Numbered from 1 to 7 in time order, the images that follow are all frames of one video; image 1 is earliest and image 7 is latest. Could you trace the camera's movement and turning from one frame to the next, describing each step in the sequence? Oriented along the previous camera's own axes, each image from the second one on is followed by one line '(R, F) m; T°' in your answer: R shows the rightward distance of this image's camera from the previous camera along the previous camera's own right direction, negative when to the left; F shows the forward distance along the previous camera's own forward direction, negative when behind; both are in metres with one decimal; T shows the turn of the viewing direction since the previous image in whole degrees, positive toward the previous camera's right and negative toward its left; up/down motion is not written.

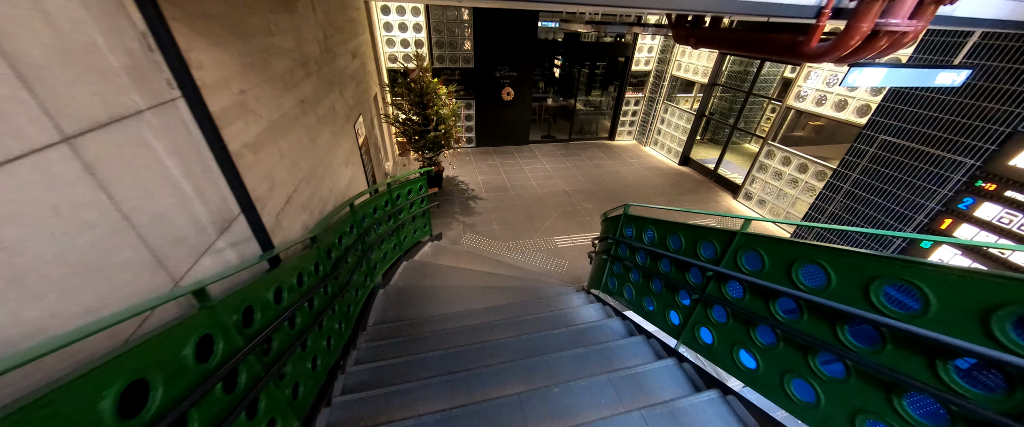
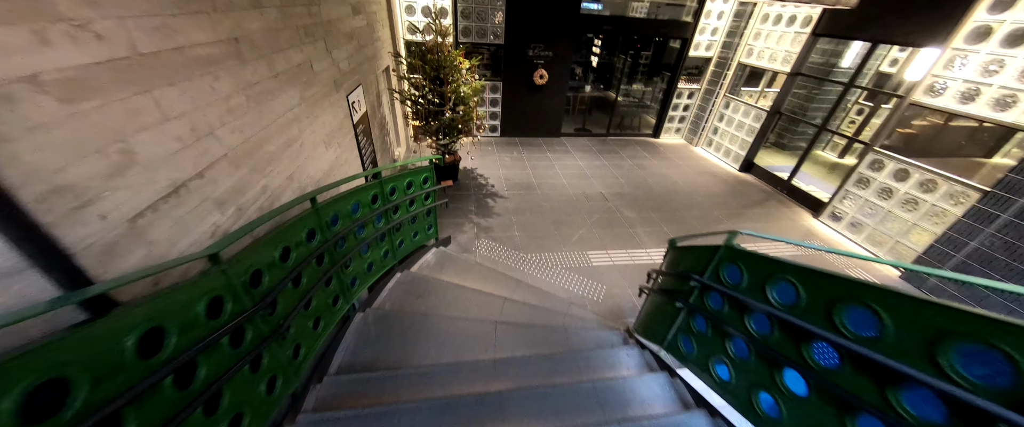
(-0.1, +0.8) m; -4°
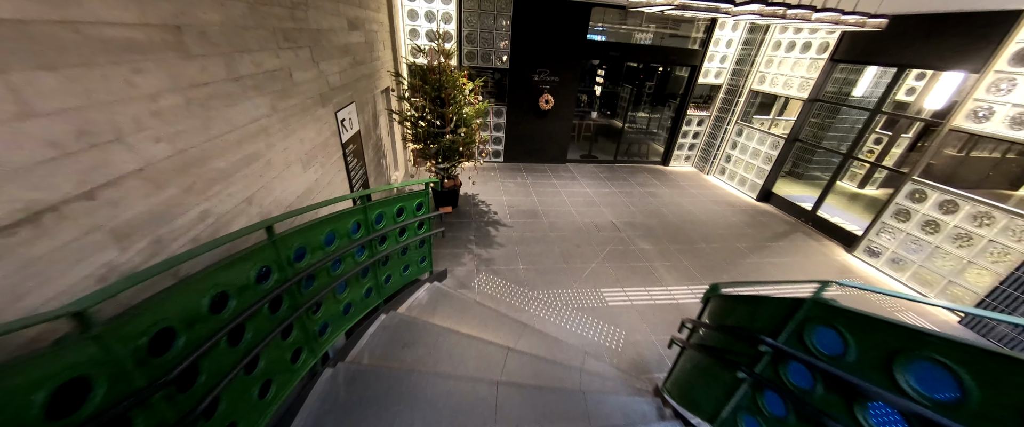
(0.0, +0.4) m; 0°
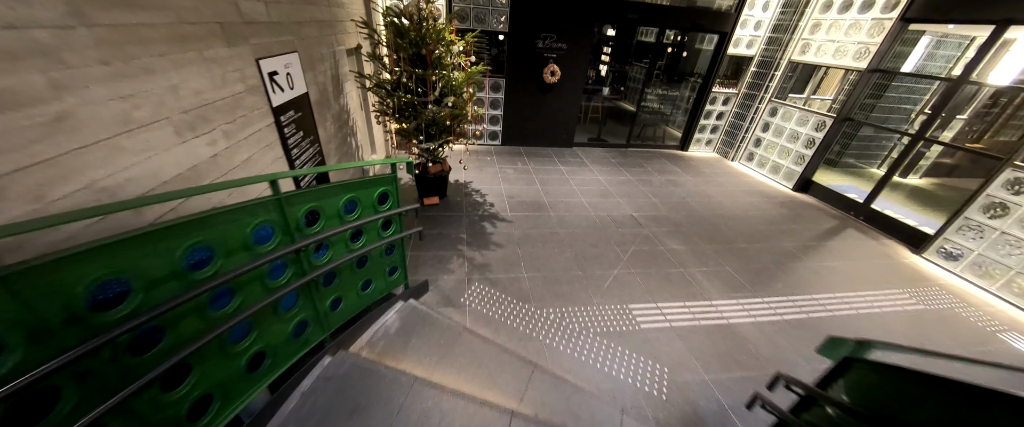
(0.0, +0.7) m; +1°
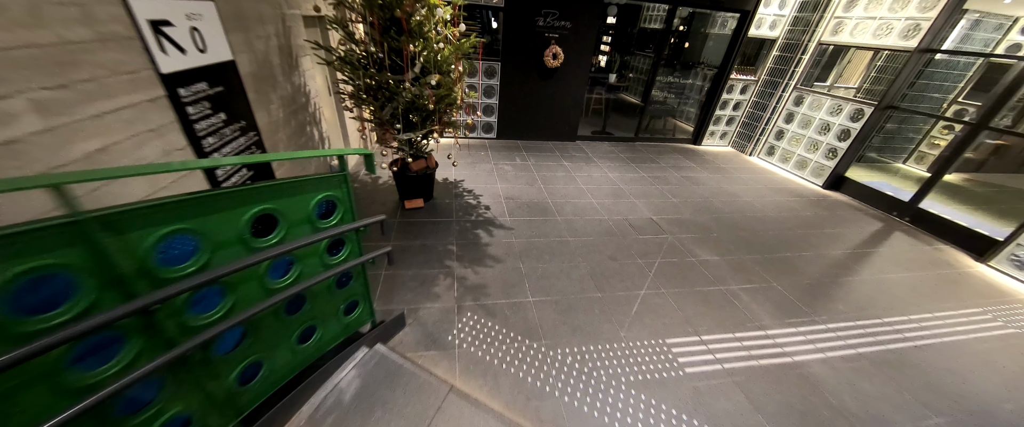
(-0.1, +0.6) m; +1°
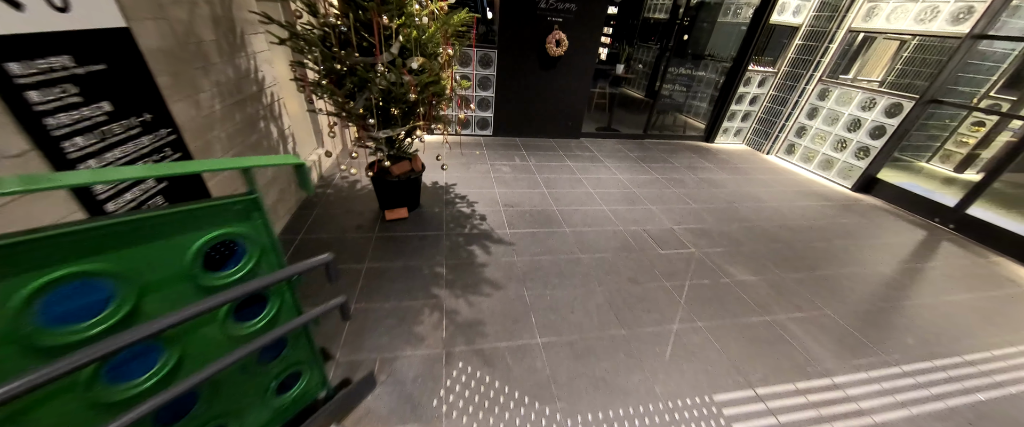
(0.0, +0.4) m; +1°
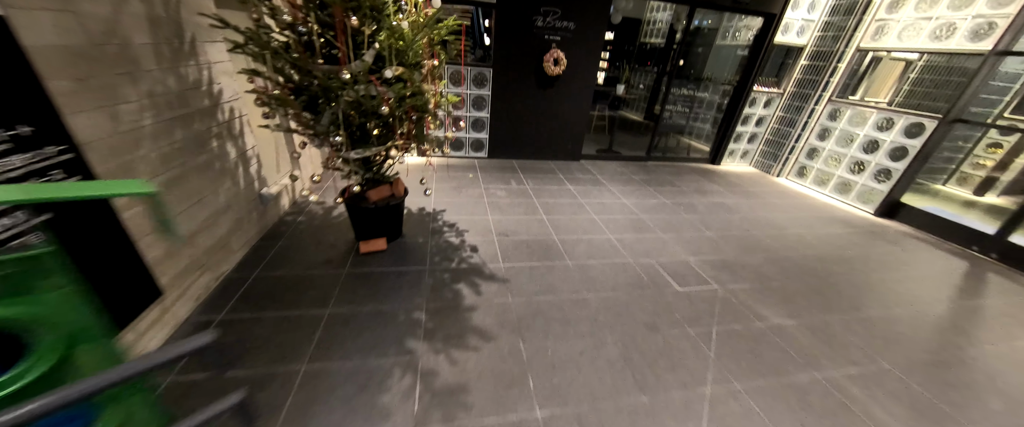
(0.0, +0.3) m; 0°
